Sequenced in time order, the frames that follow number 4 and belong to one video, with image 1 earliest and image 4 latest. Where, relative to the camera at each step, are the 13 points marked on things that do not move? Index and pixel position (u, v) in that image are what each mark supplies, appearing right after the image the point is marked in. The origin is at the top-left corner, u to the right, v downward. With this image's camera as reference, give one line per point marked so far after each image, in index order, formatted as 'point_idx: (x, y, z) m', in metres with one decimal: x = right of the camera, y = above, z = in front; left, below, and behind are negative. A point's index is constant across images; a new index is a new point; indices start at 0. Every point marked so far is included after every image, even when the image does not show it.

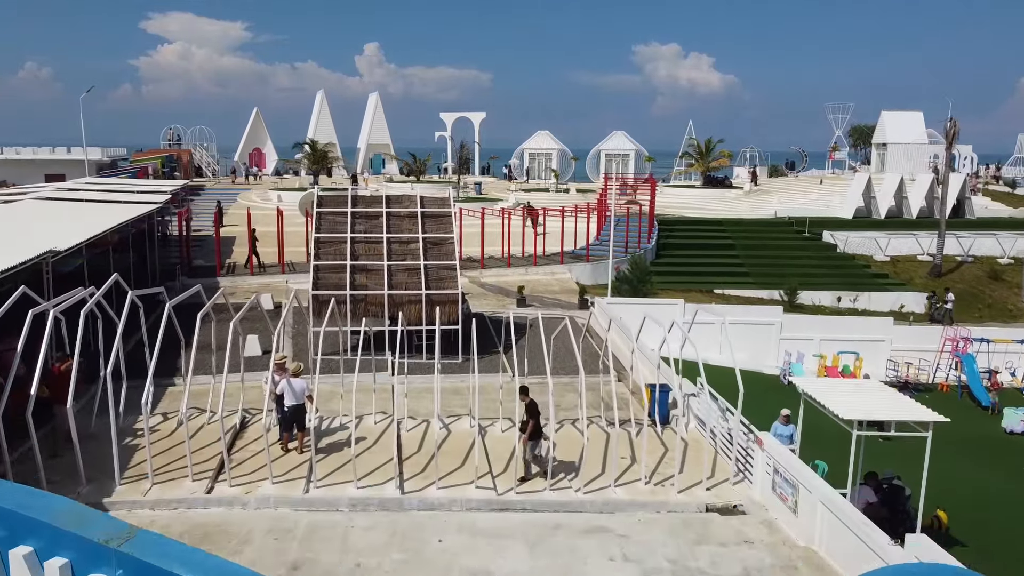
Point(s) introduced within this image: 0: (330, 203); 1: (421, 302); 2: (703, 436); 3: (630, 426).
0: (-2.9, +1.4, +15.5) m
1: (-1.3, -0.2, +14.0) m
2: (+2.2, -1.7, +10.9) m
3: (+1.4, -1.6, +11.3) m
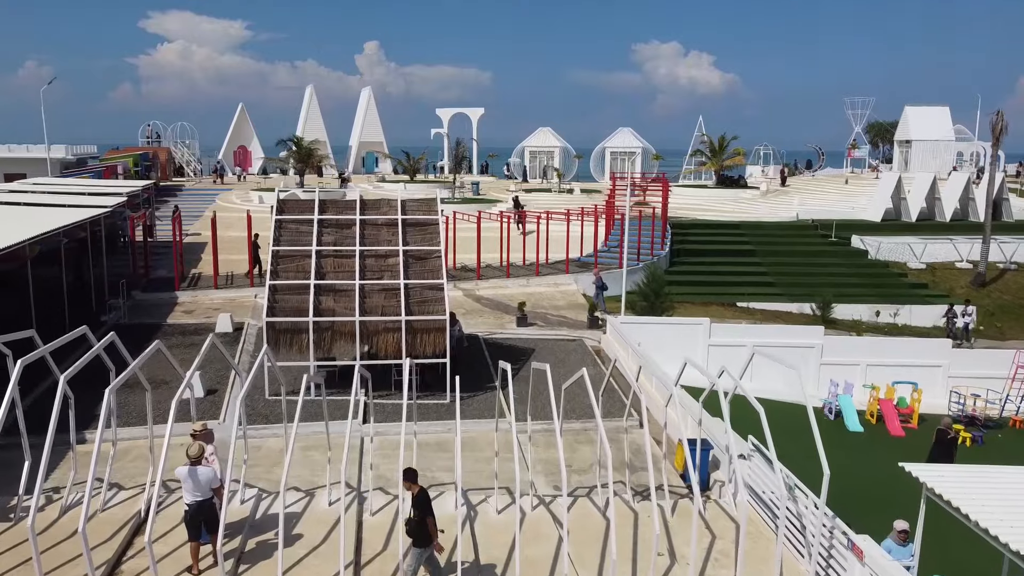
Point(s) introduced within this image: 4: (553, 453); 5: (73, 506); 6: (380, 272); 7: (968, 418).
0: (-2.9, +1.1, +13.0) m
1: (-1.3, -0.5, +11.5) m
2: (+2.2, -2.0, +8.3) m
3: (+1.4, -1.9, +8.8) m
4: (+0.4, -1.7, +10.2) m
5: (-3.4, -1.7, +7.6) m
6: (-1.7, +0.2, +12.2) m
7: (+7.1, -2.0, +15.1) m
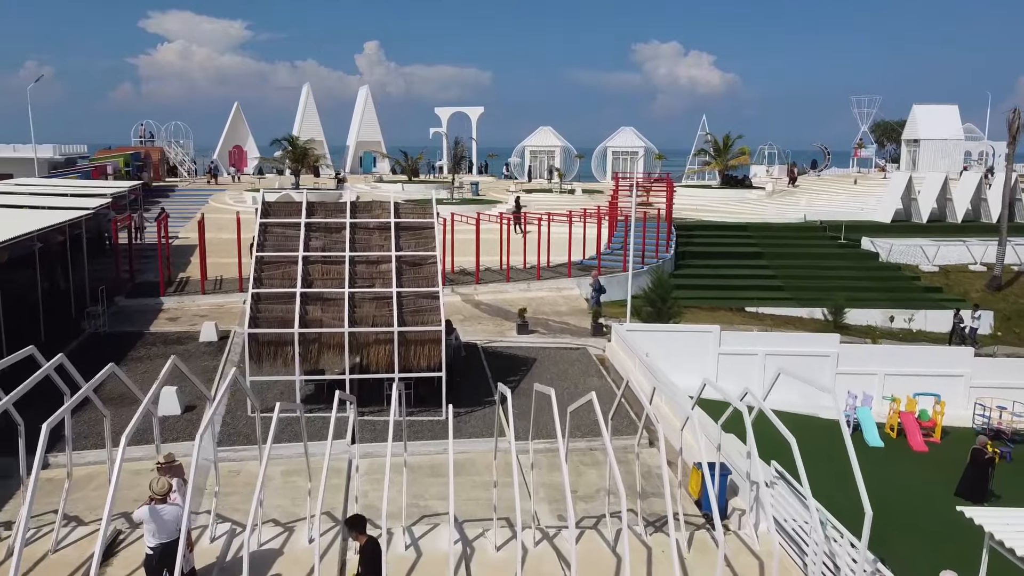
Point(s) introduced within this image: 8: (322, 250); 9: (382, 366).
0: (-2.9, +1.0, +12.2) m
1: (-1.3, -0.6, +10.7) m
2: (+2.2, -2.1, +7.6) m
3: (+1.4, -2.0, +8.0) m
4: (+0.4, -1.8, +9.4) m
5: (-3.4, -1.8, +6.8) m
6: (-1.7, +0.1, +11.4) m
7: (+7.1, -2.1, +14.3) m
8: (-2.3, +0.5, +11.6) m
9: (-1.5, -0.9, +10.9) m
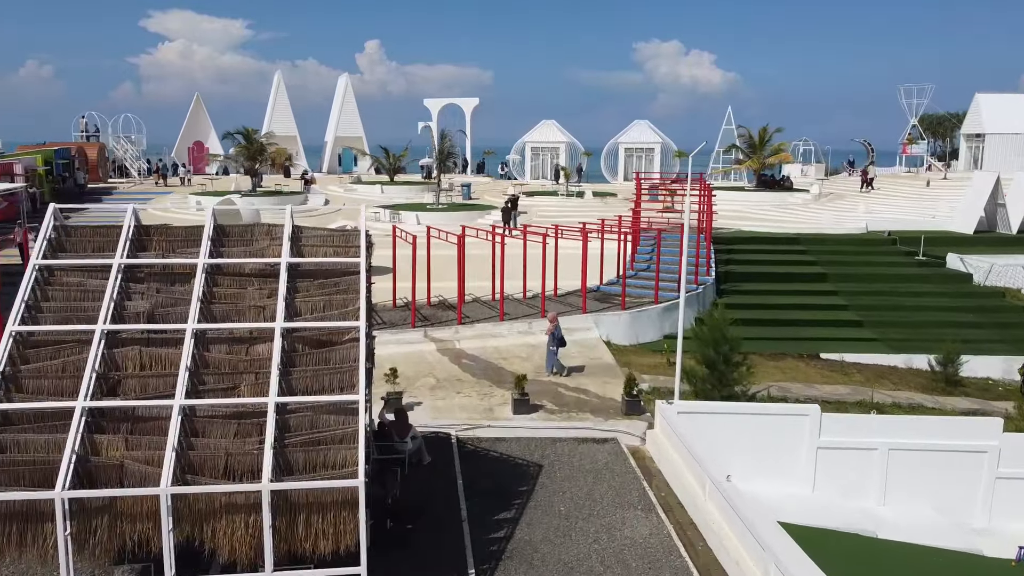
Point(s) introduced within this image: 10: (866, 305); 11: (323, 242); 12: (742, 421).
0: (-3.0, +0.3, +6.9) m
1: (-1.4, -1.3, +5.4) m
2: (+2.1, -2.7, +2.2) m
3: (+1.3, -2.7, +2.6) m
4: (+0.4, -2.5, +4.0) m
5: (-3.5, -2.5, +1.5) m
6: (-1.7, -0.5, +6.0) m
7: (+7.0, -2.8, +9.0) m
8: (-2.4, -0.2, +6.3) m
9: (-1.5, -1.5, +5.5) m
10: (+6.6, -0.4, +18.0) m
11: (-1.4, +0.3, +7.1) m
12: (+2.5, -1.4, +10.3) m
